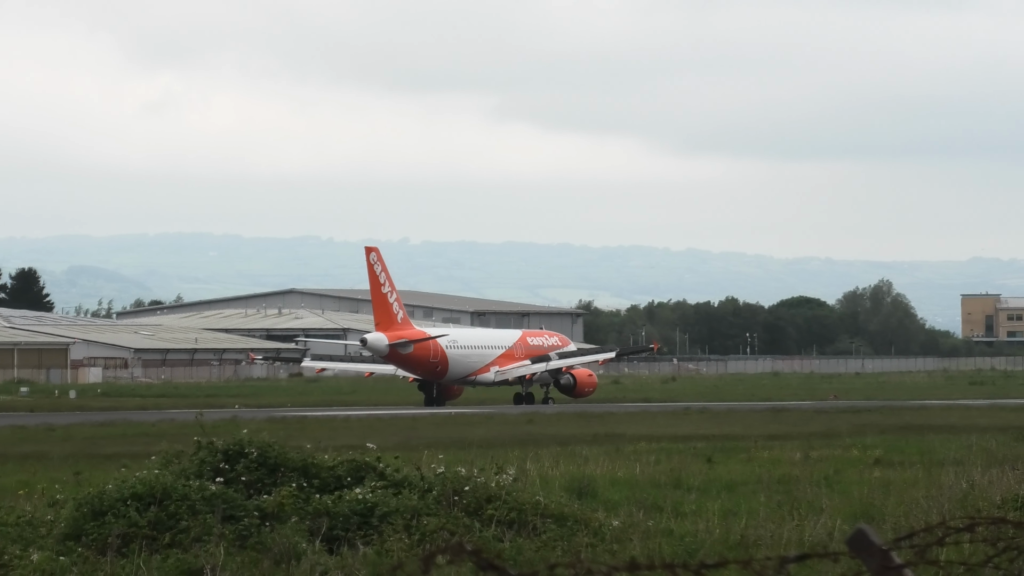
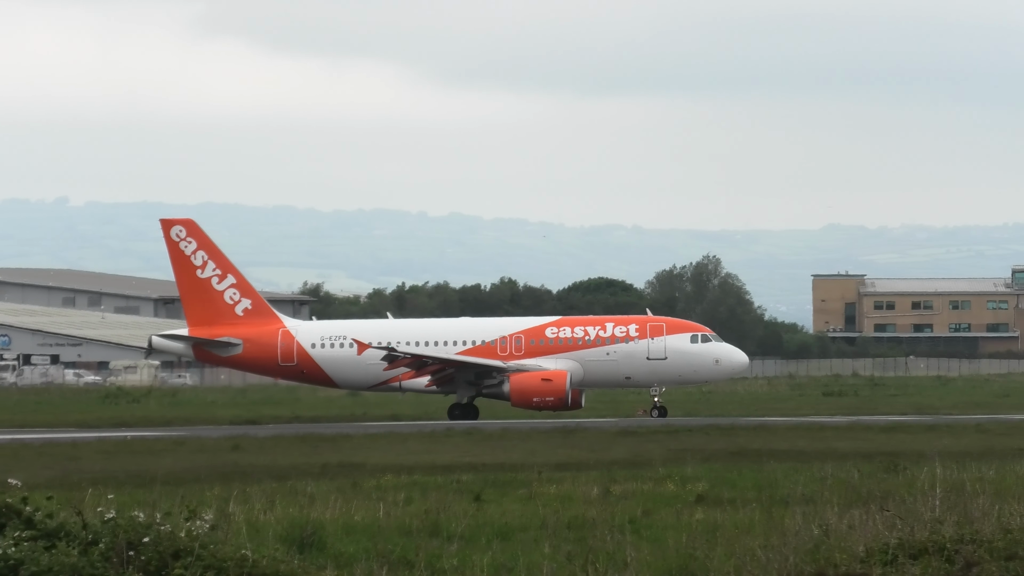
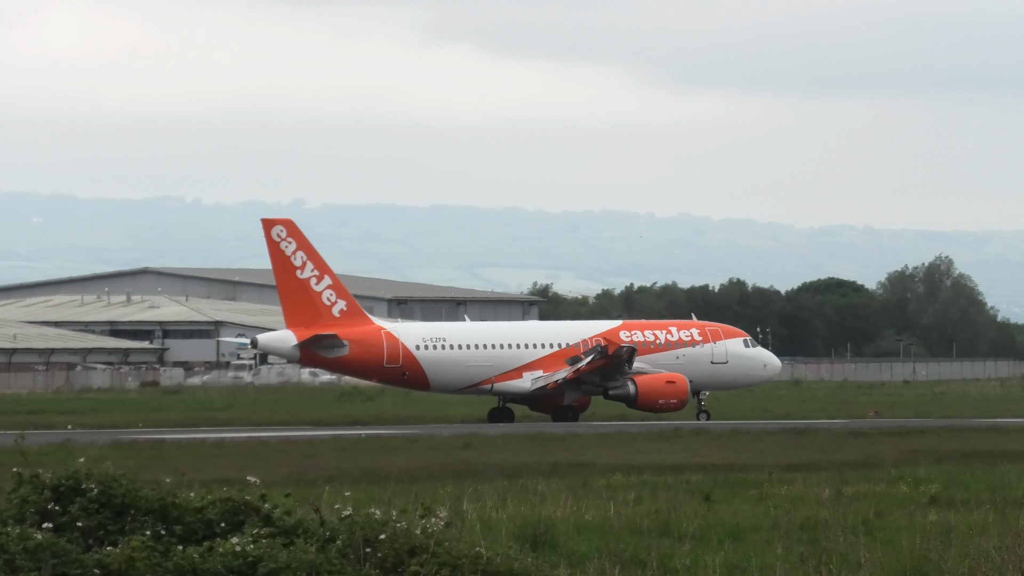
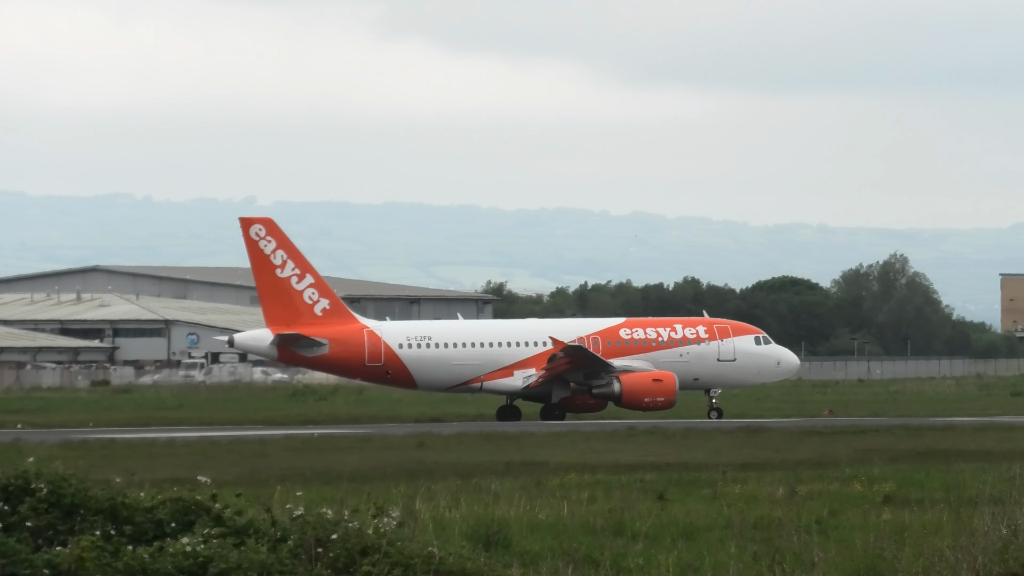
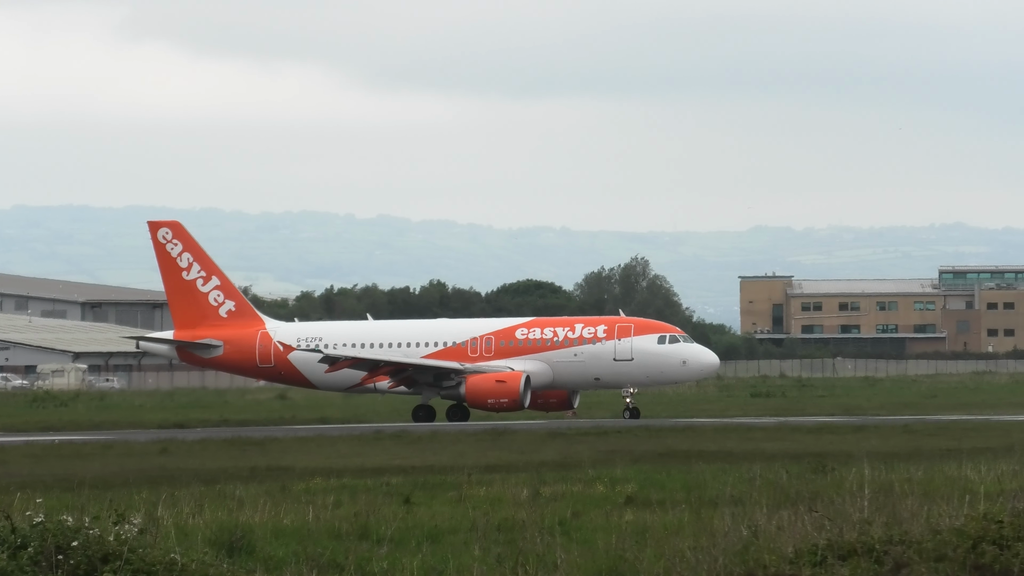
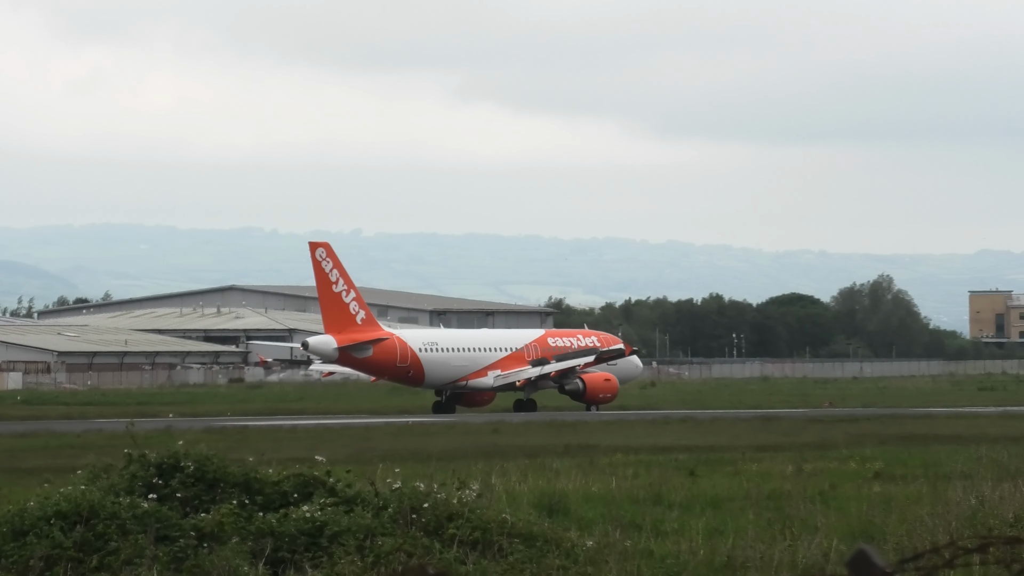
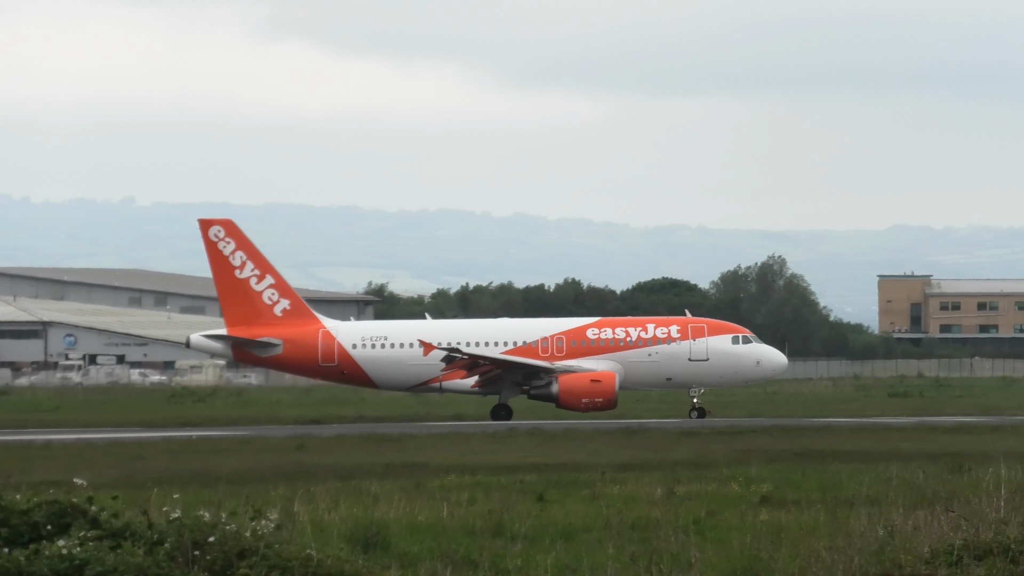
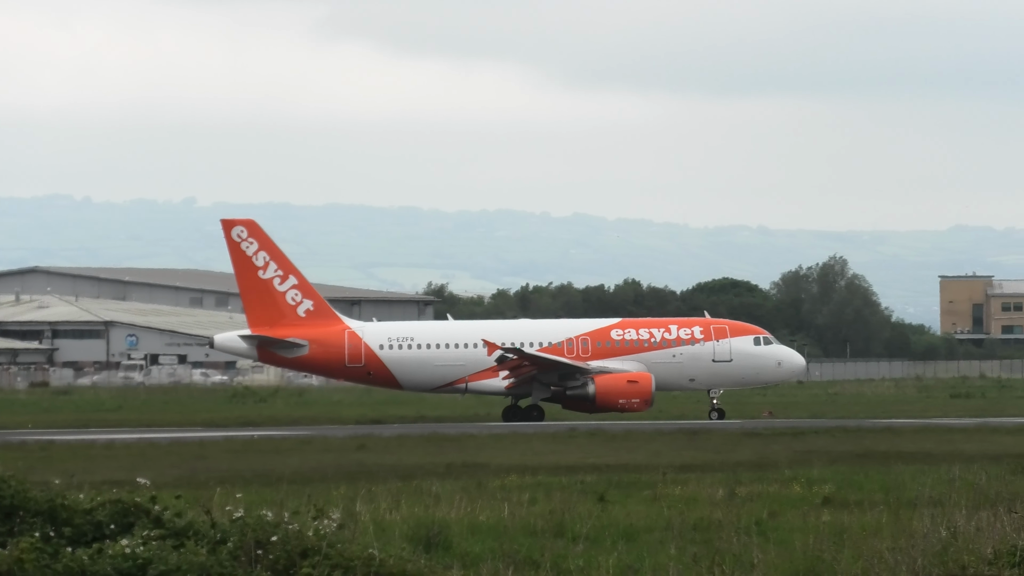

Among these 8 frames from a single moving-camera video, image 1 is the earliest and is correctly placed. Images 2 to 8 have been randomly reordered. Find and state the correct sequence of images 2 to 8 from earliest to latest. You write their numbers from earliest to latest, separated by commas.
6, 3, 4, 8, 7, 2, 5
